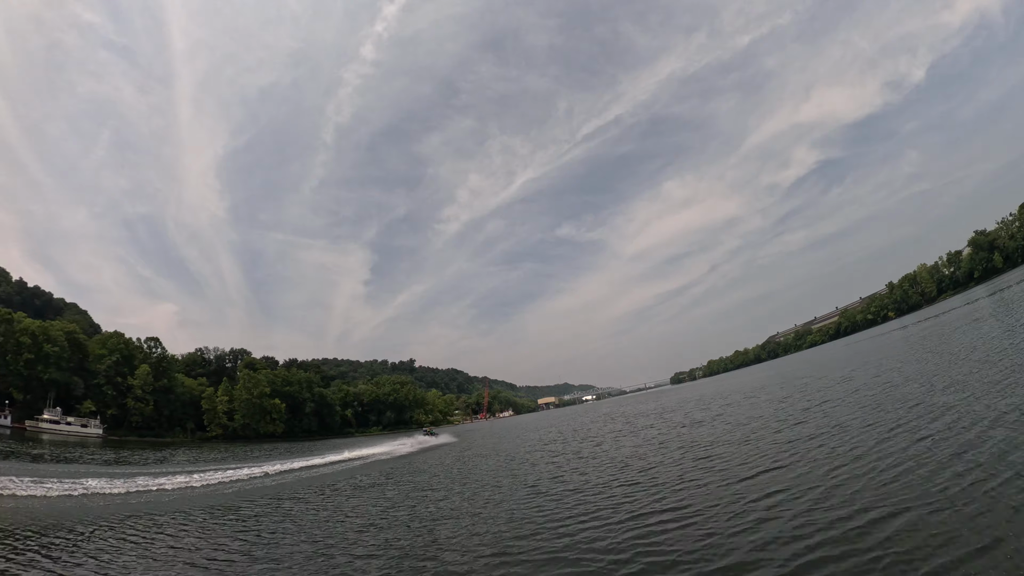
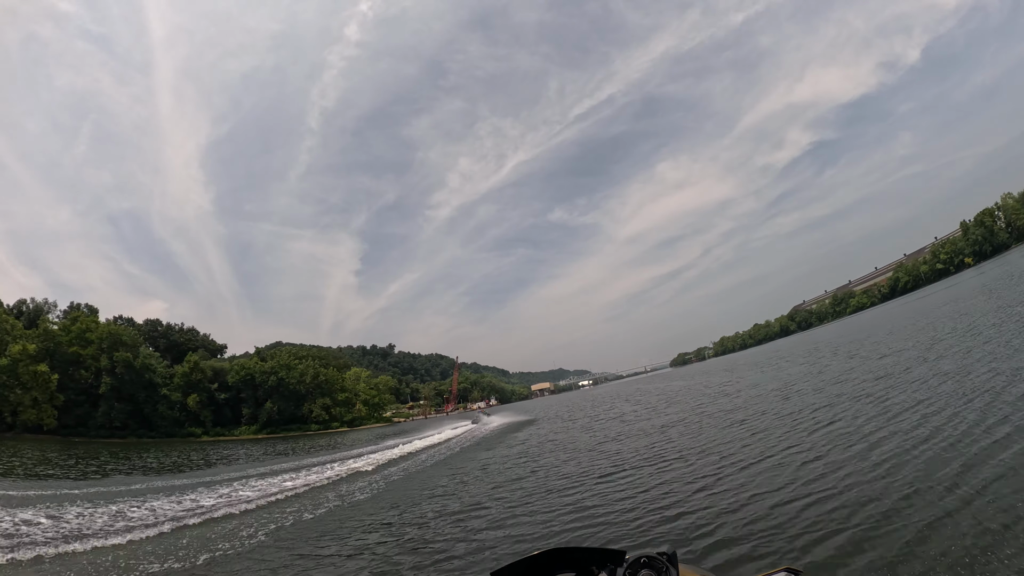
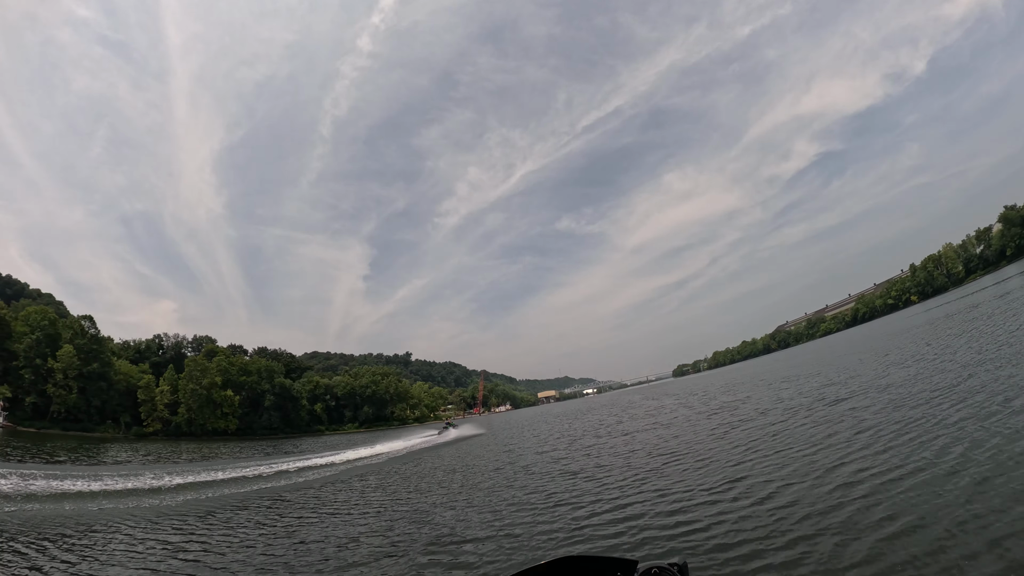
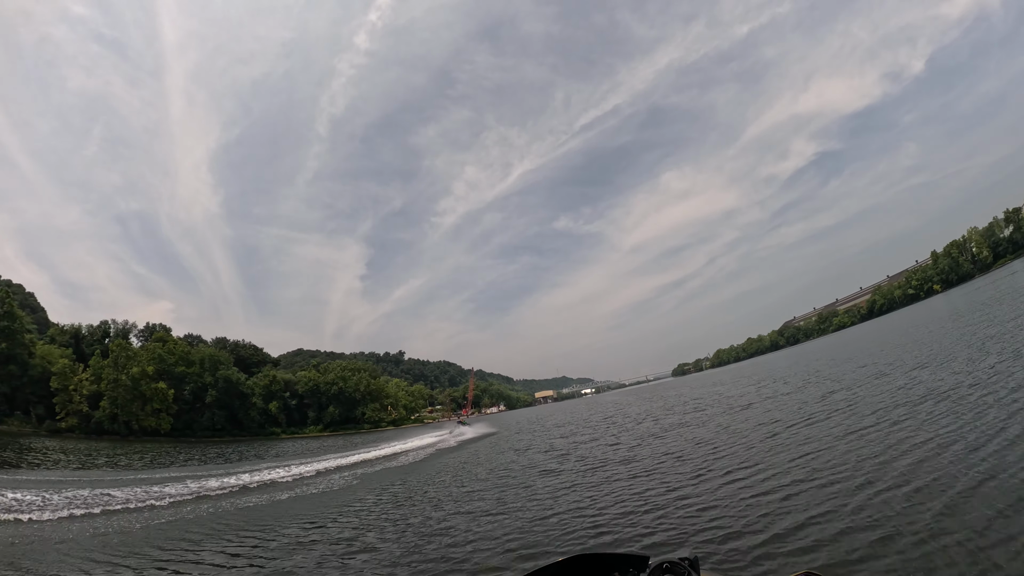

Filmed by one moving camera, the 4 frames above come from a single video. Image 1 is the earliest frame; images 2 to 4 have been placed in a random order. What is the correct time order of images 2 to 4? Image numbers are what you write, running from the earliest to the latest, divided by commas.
3, 4, 2
